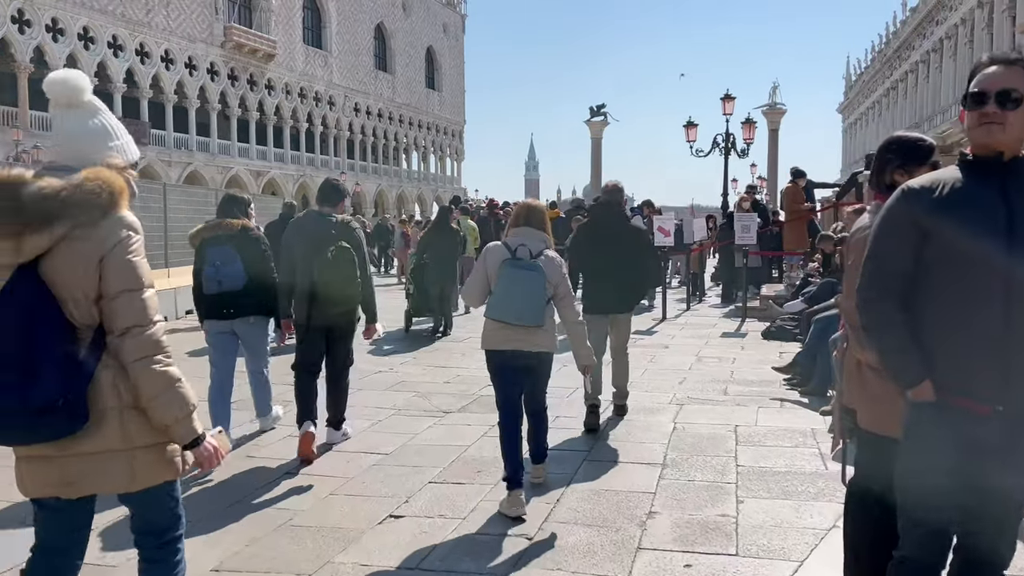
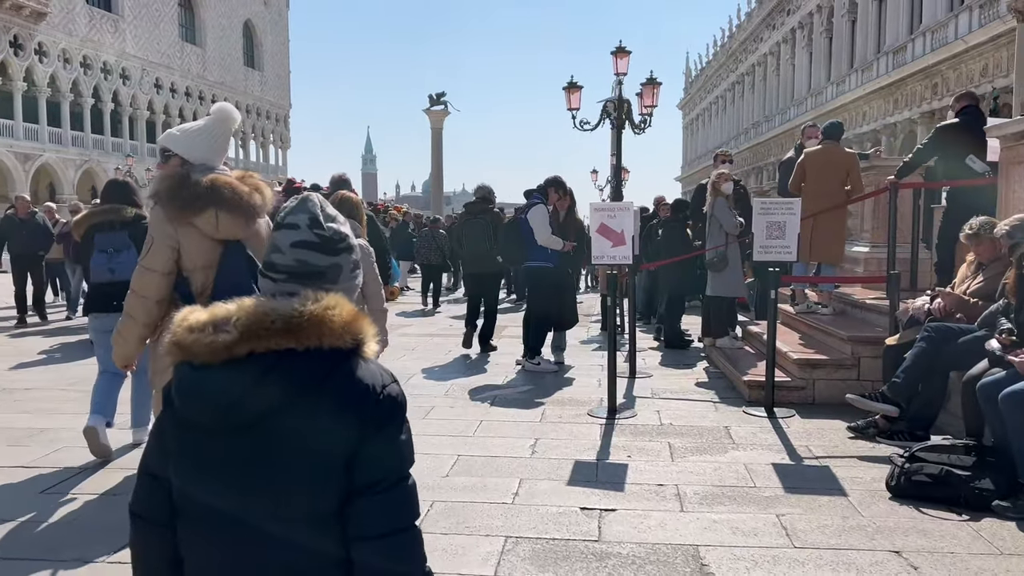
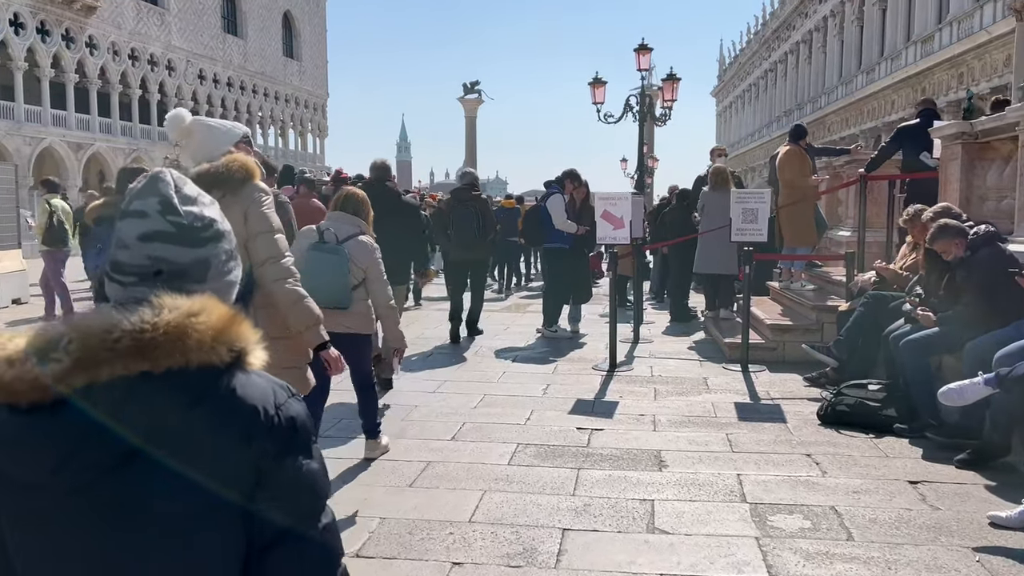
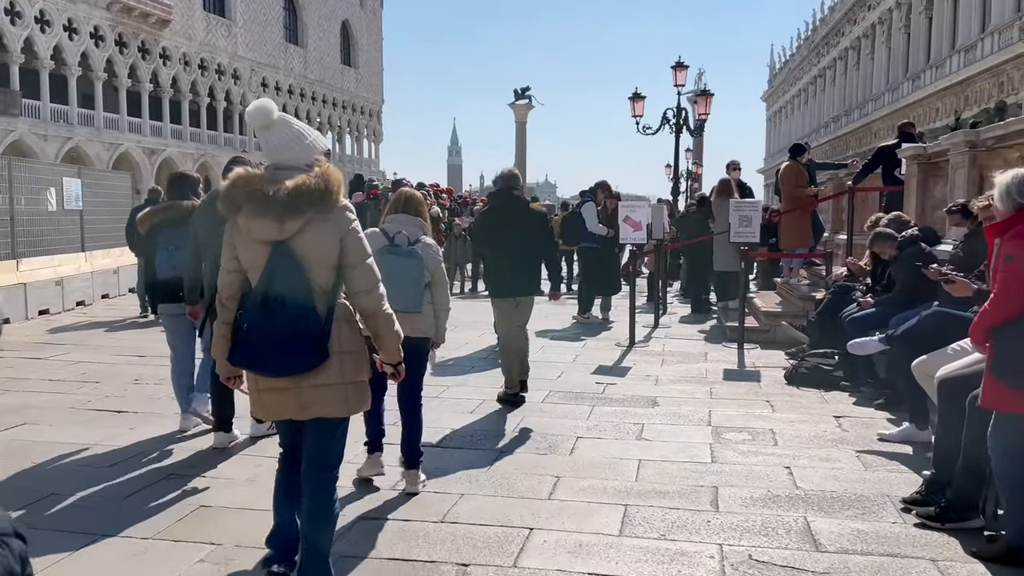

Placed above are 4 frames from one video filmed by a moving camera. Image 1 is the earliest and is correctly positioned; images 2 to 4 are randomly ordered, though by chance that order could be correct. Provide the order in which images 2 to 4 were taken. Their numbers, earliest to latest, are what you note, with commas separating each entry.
4, 3, 2
